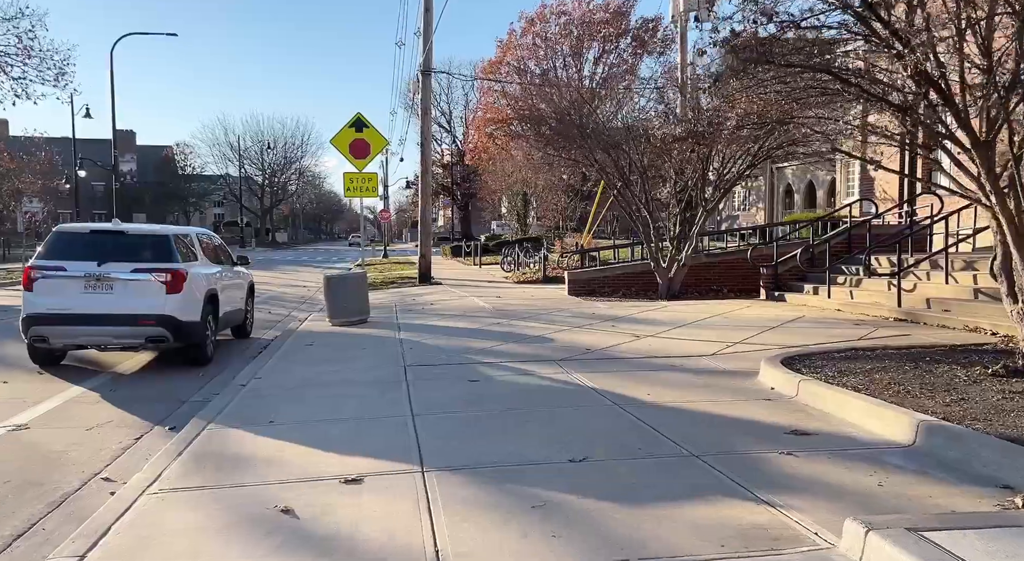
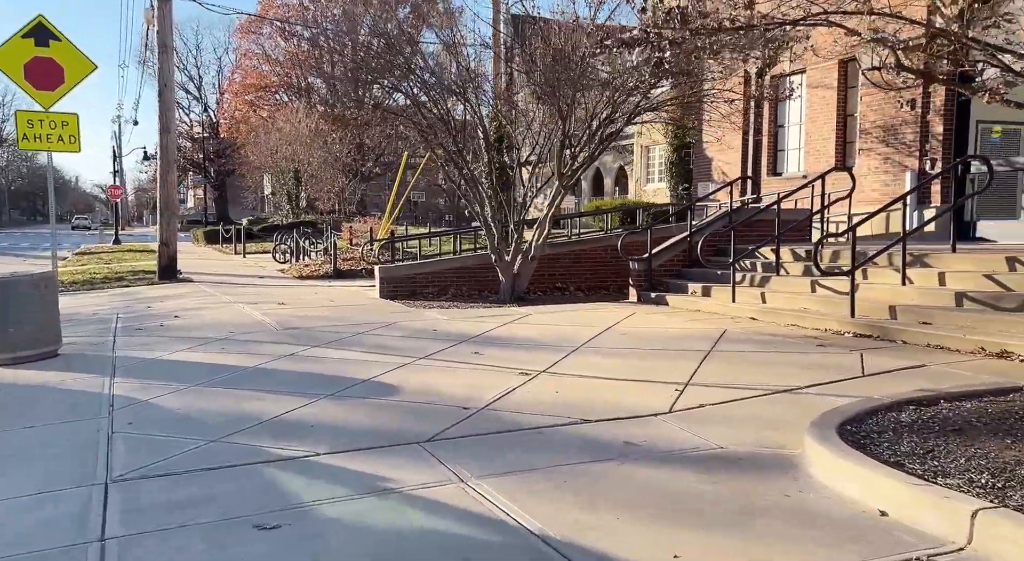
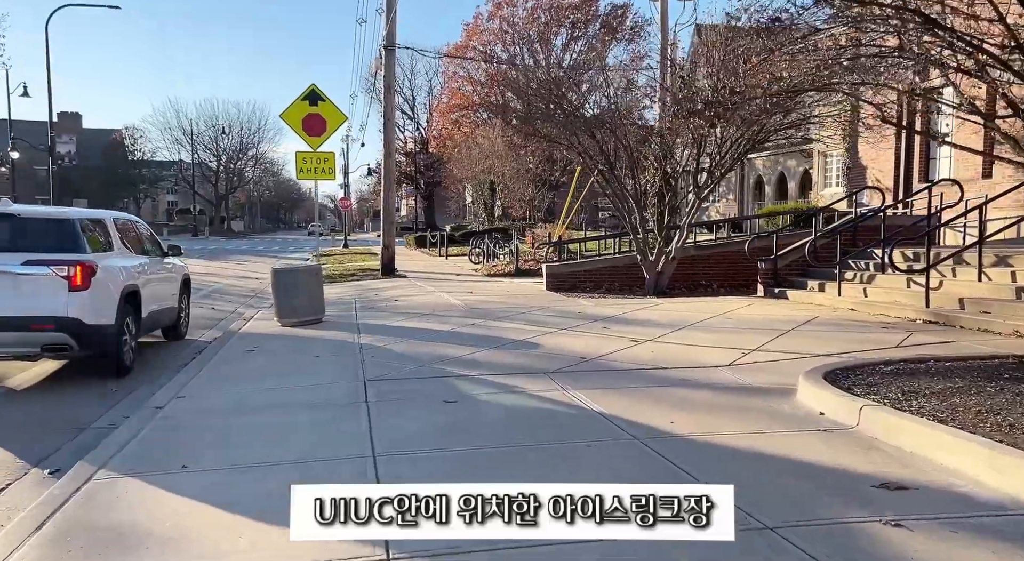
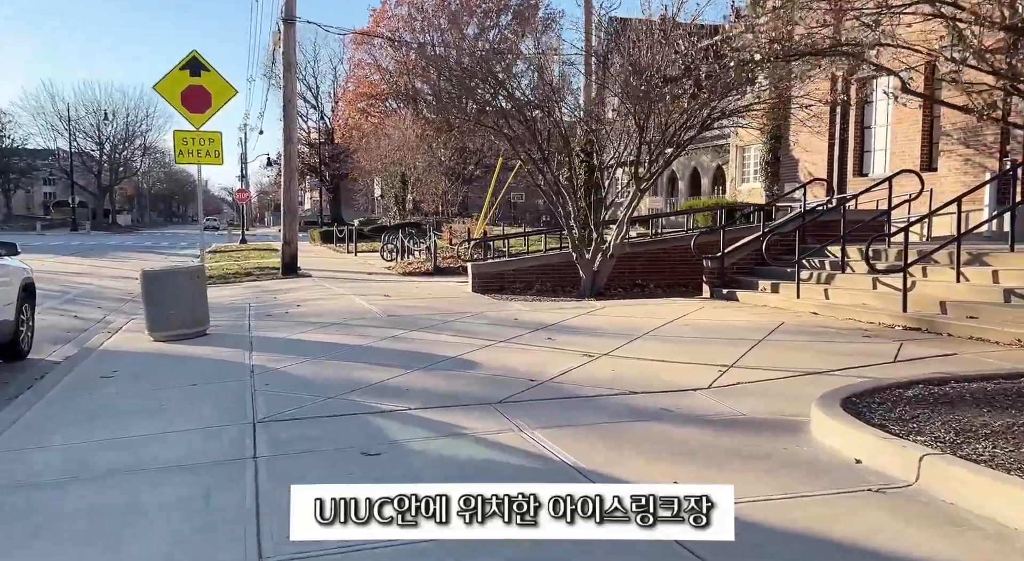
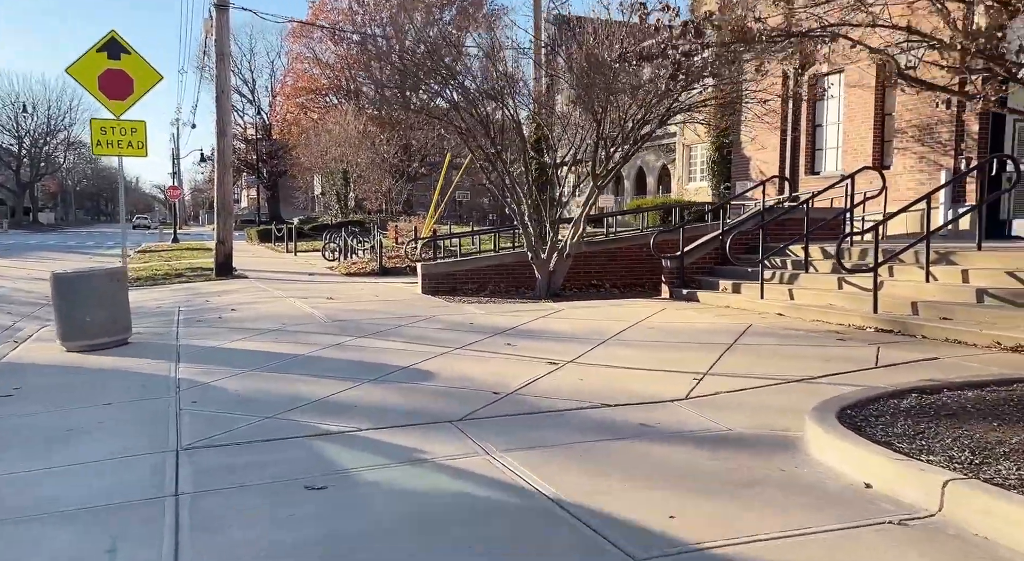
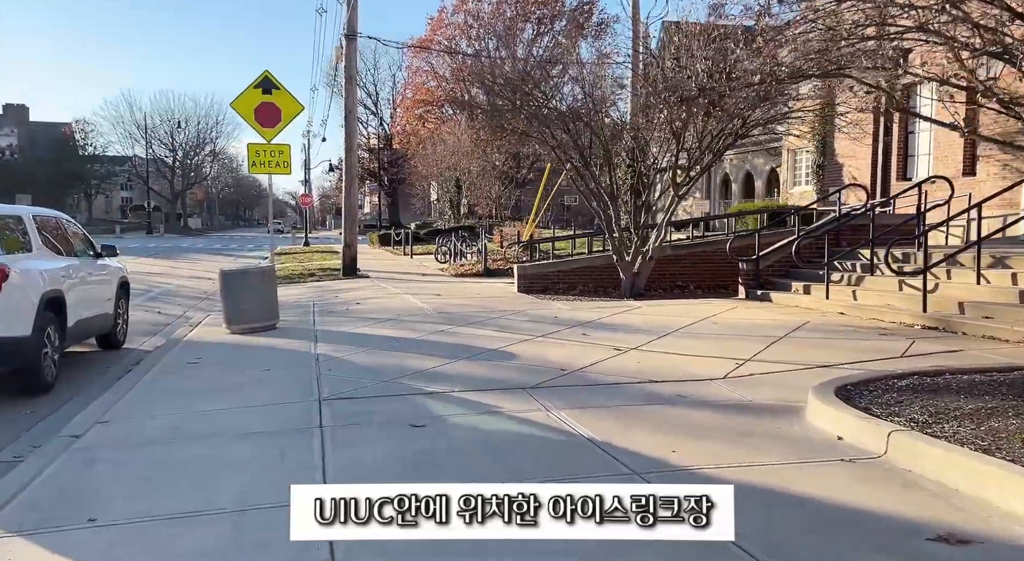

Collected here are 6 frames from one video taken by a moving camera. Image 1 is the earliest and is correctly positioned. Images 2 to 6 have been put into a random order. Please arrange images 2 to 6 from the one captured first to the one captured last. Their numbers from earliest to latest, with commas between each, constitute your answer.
3, 6, 4, 5, 2
